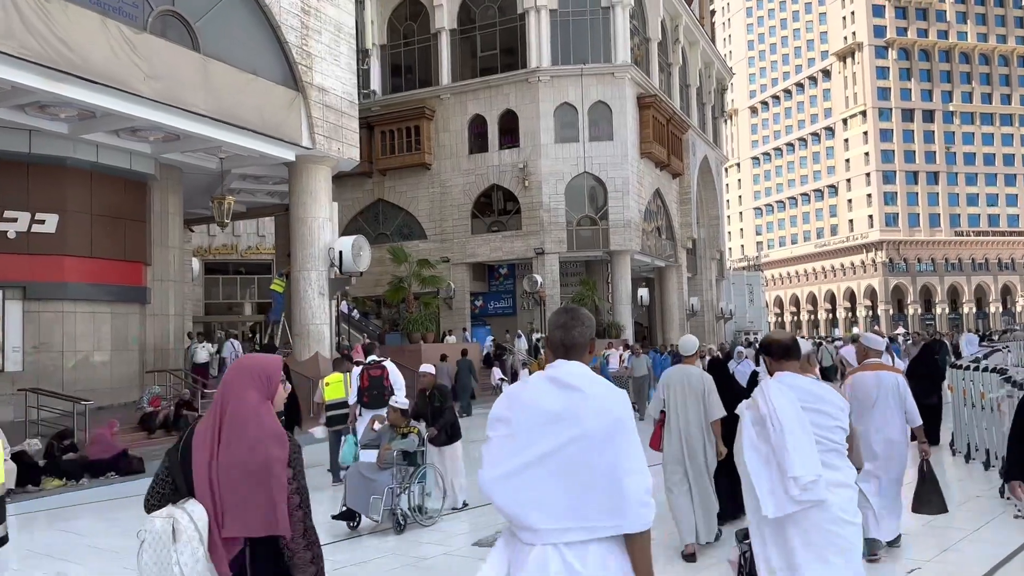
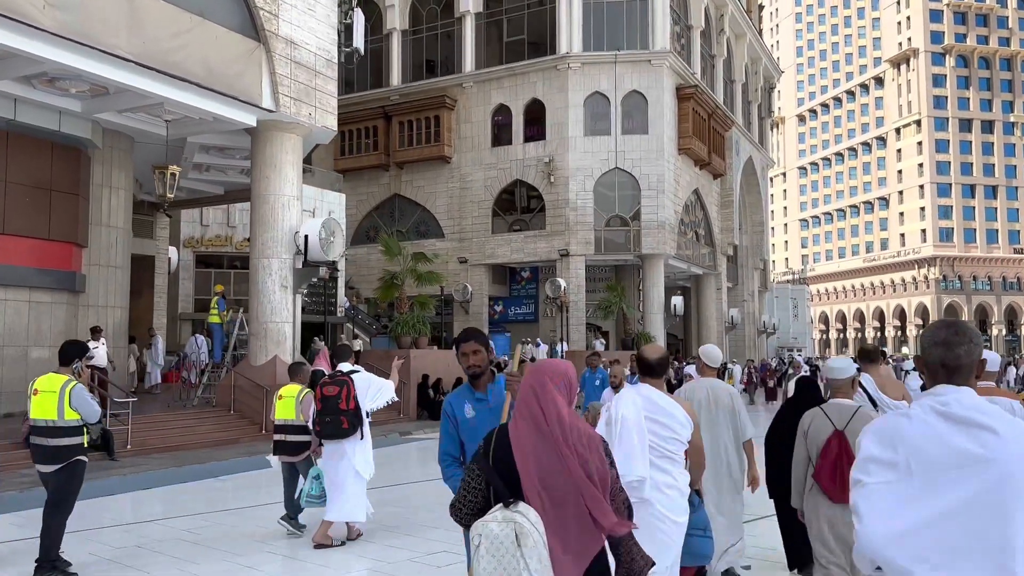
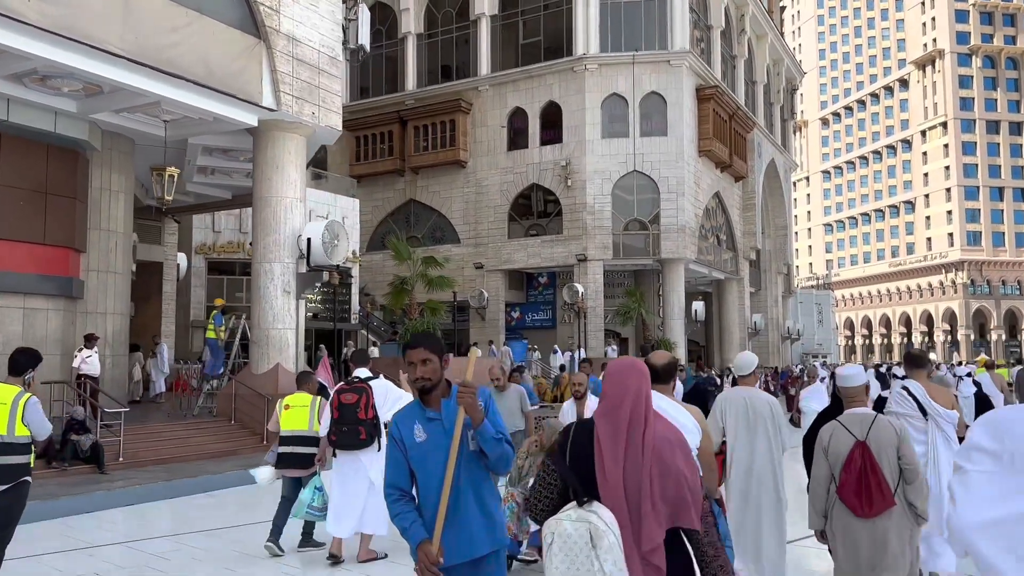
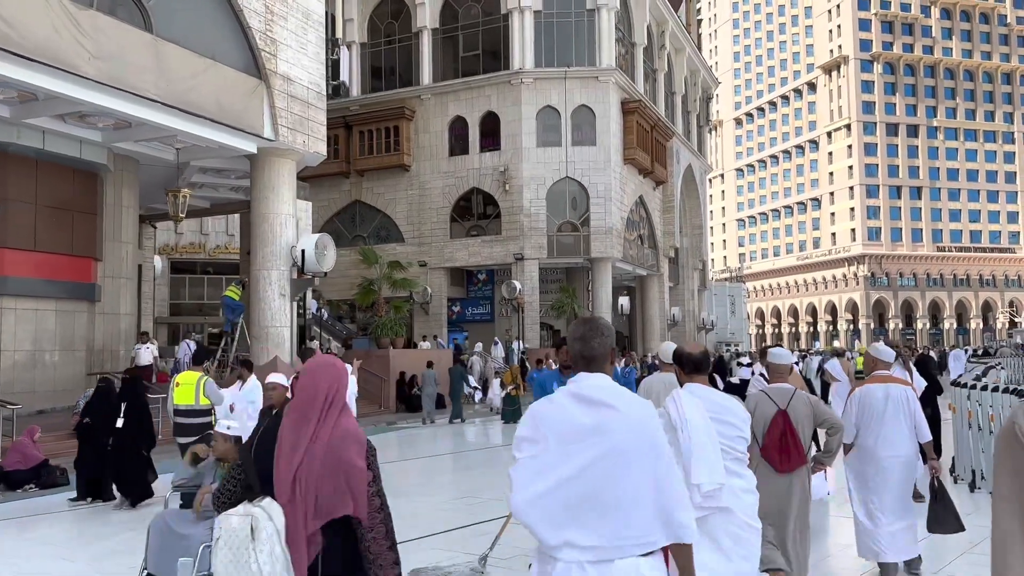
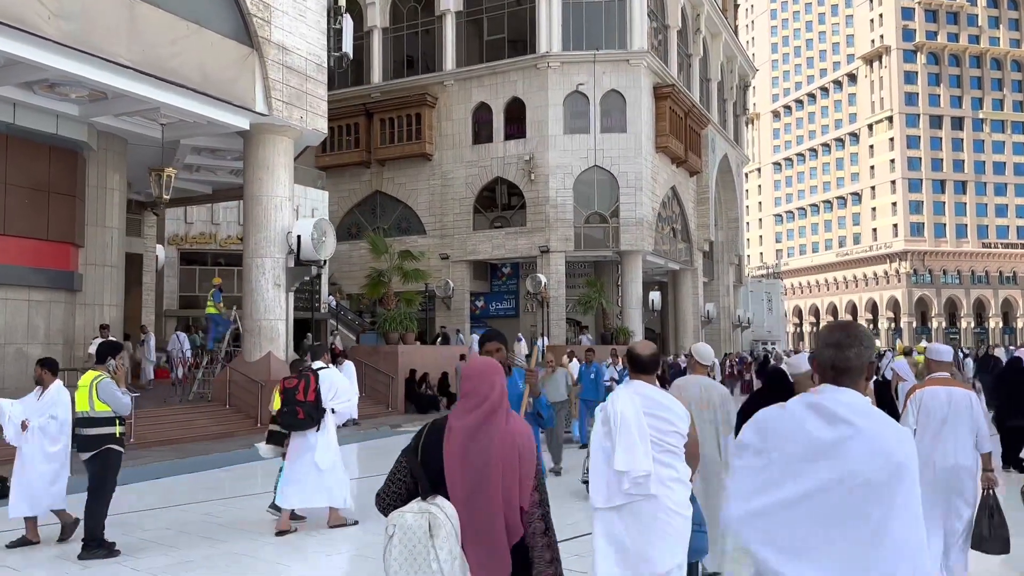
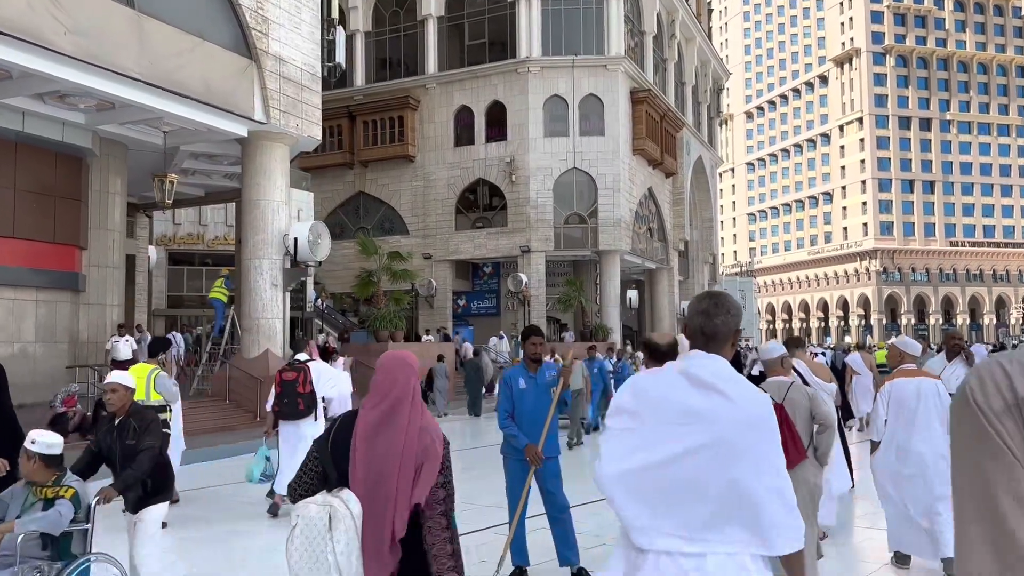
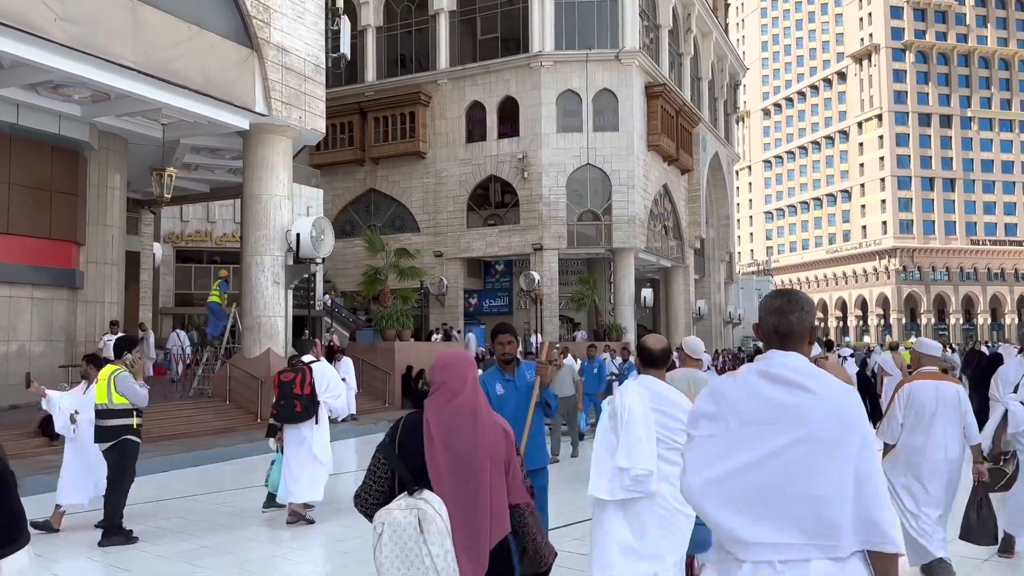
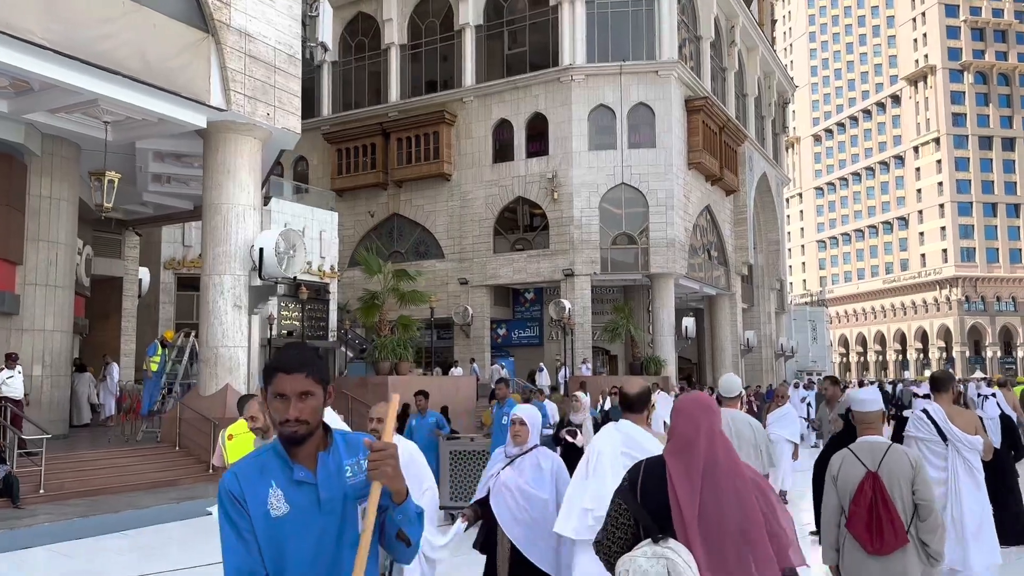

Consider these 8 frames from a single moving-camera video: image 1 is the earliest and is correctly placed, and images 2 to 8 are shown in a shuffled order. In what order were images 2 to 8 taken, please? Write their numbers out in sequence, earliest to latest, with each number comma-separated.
4, 6, 7, 5, 2, 3, 8
